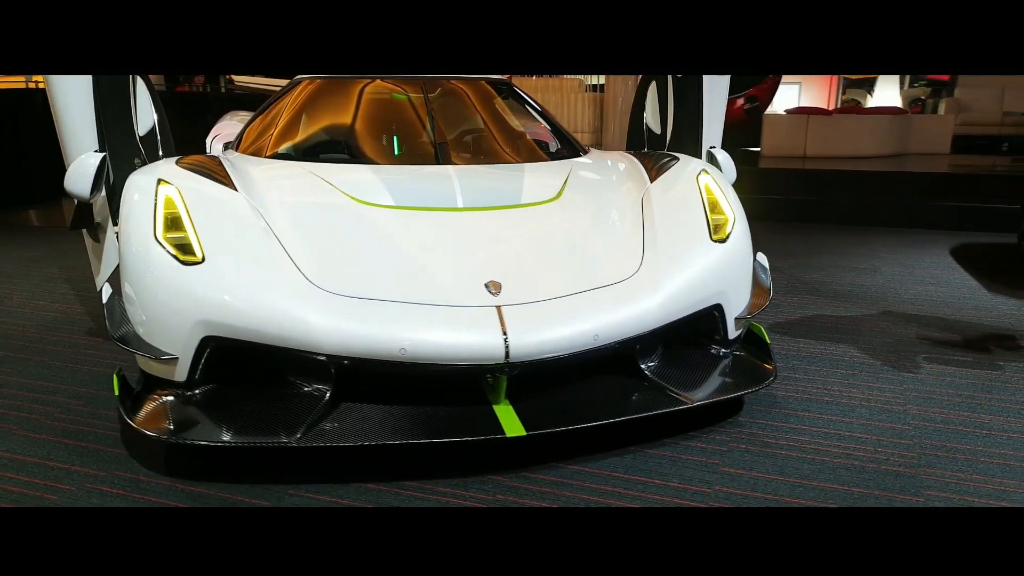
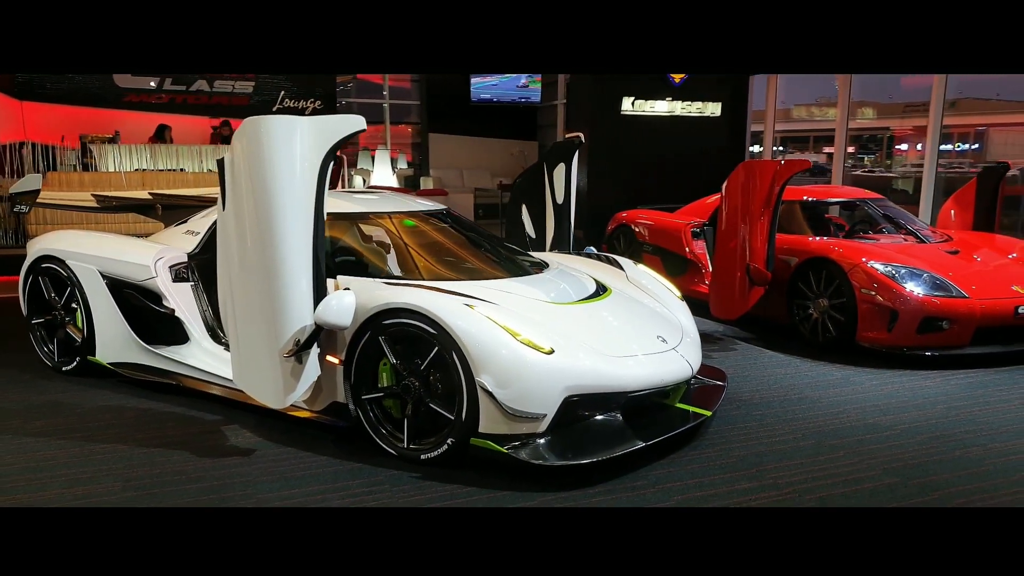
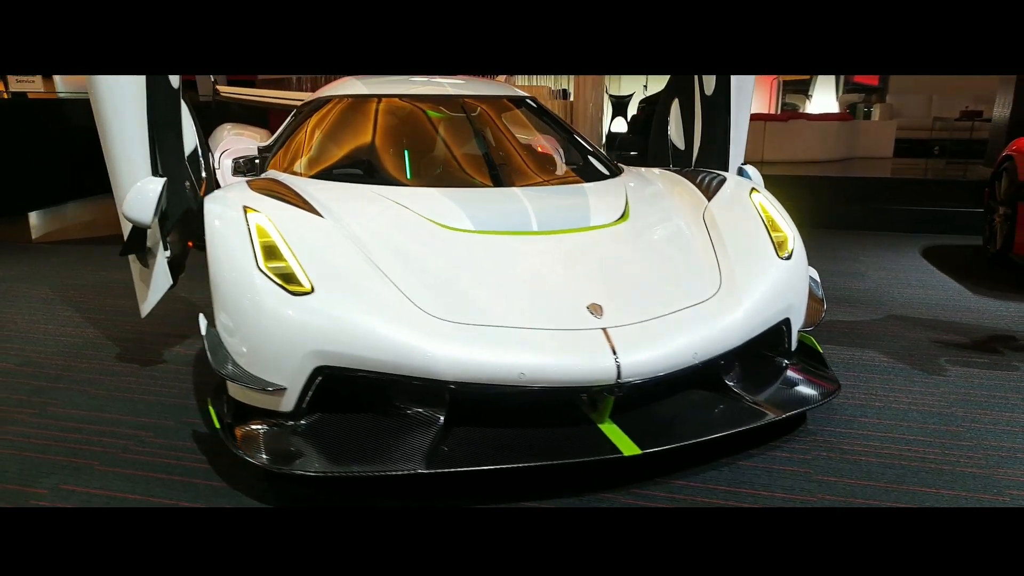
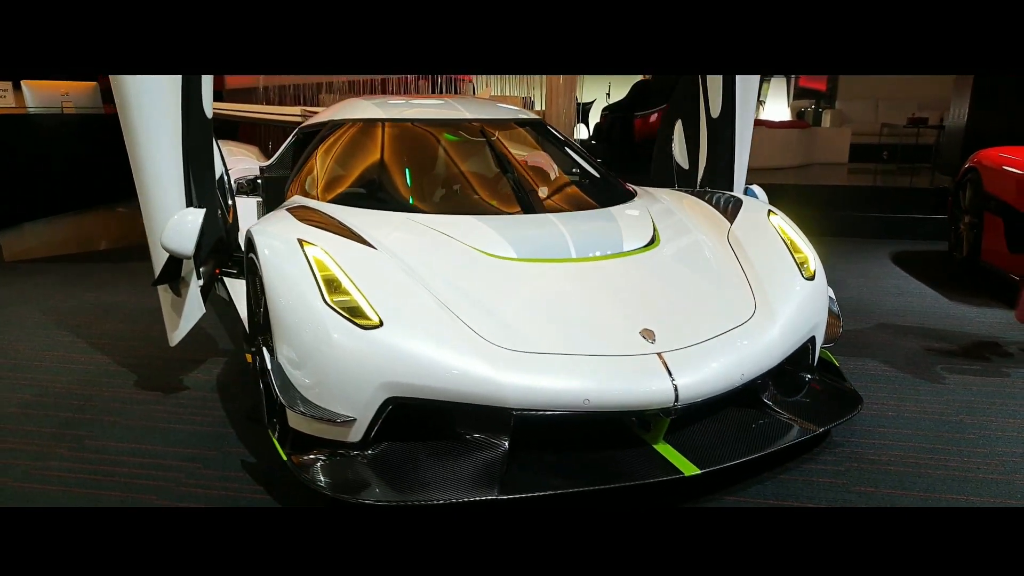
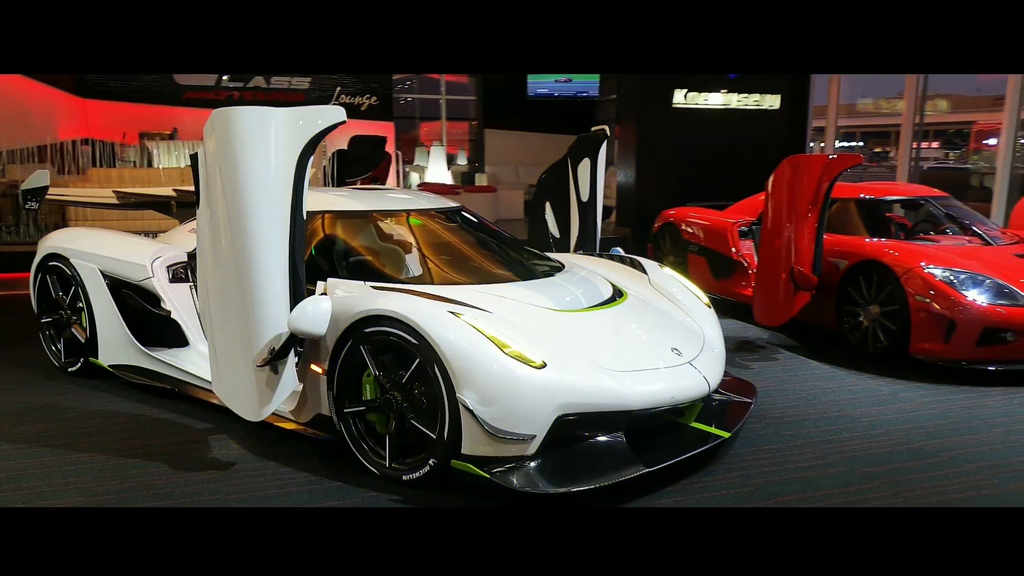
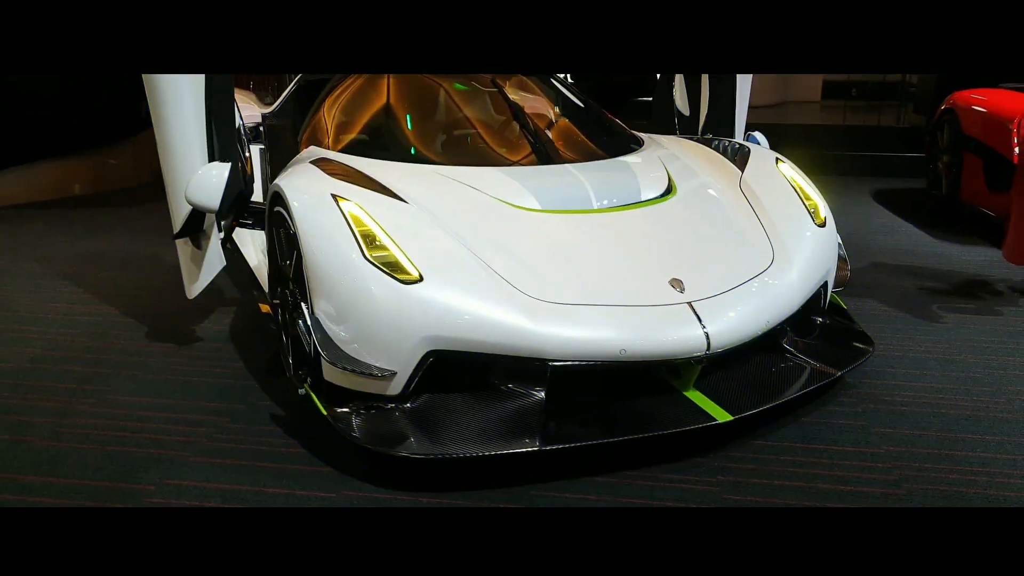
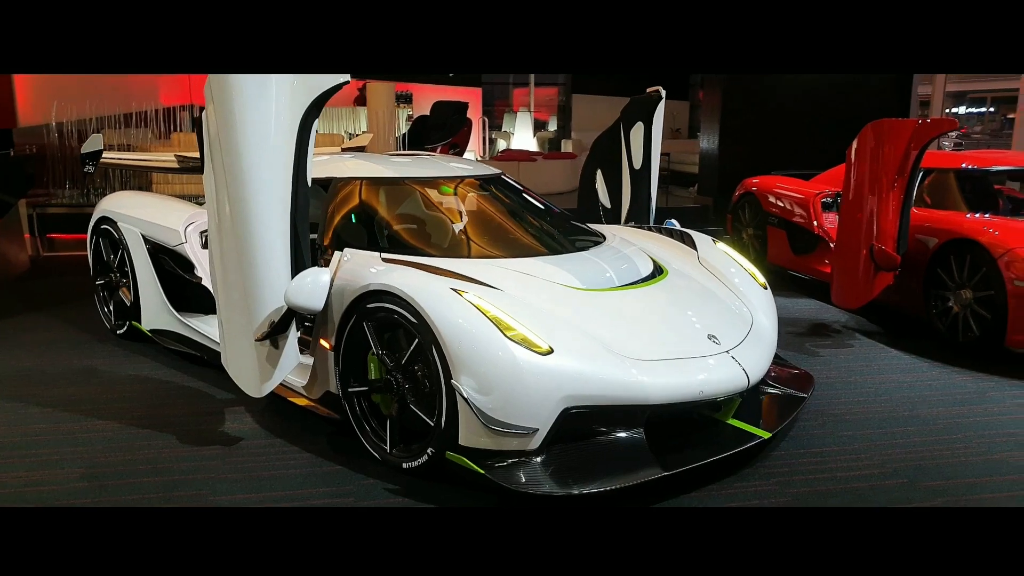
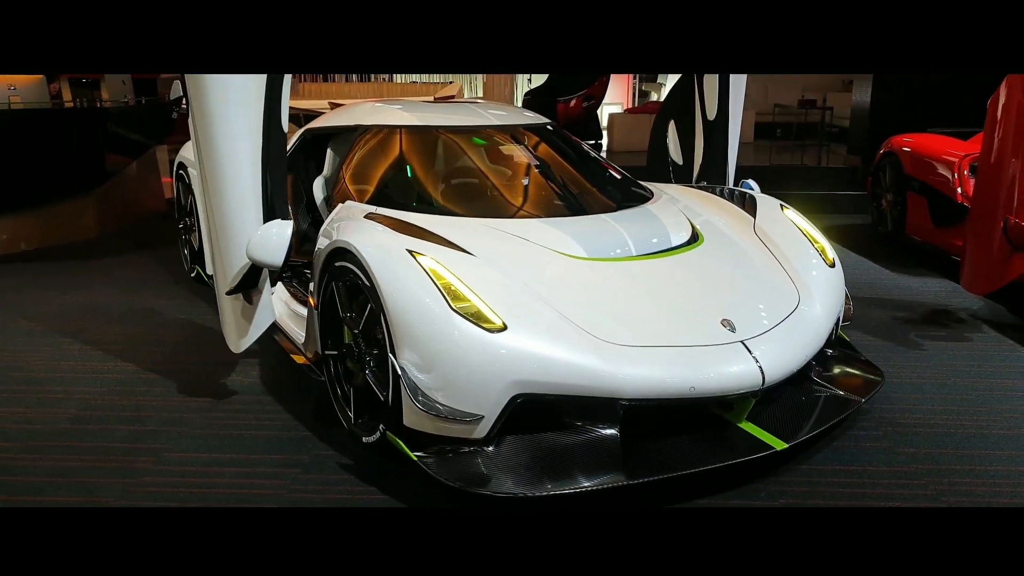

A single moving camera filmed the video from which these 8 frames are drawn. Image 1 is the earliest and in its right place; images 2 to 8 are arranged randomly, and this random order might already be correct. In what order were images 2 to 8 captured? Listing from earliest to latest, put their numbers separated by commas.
3, 4, 6, 8, 7, 5, 2
